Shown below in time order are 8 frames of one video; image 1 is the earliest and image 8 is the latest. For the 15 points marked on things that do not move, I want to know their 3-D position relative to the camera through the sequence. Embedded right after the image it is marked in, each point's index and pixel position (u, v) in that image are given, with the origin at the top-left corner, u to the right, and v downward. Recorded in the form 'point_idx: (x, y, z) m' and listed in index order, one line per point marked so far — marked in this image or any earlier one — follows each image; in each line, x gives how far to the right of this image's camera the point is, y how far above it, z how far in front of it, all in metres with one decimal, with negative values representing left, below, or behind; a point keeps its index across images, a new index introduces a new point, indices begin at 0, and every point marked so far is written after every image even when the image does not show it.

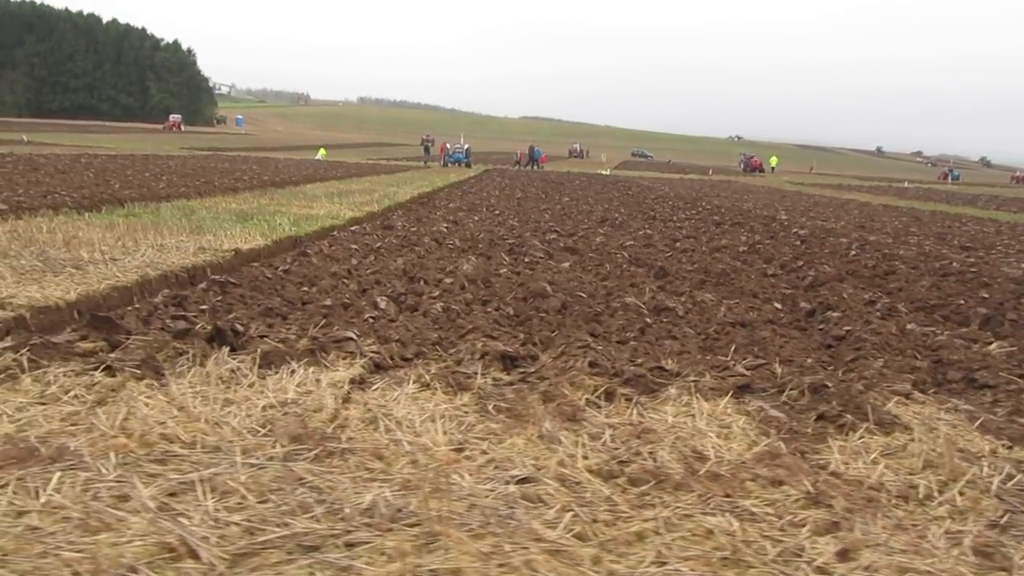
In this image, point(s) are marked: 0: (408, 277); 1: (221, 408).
0: (-0.8, +0.1, +8.5) m
1: (-1.0, -0.4, +3.7) m
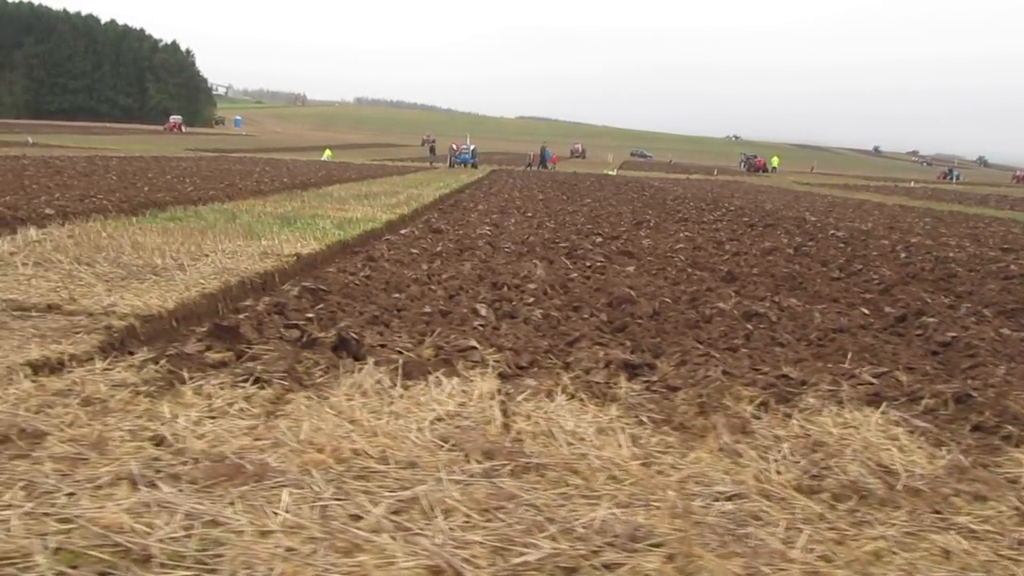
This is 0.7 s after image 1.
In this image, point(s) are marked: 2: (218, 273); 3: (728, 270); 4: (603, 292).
0: (-0.2, 0.0, +8.5) m
1: (-0.4, -0.5, +3.7) m
2: (-2.5, +0.1, +8.6) m
3: (+2.4, +0.2, +11.1) m
4: (+0.8, 0.0, +8.4) m
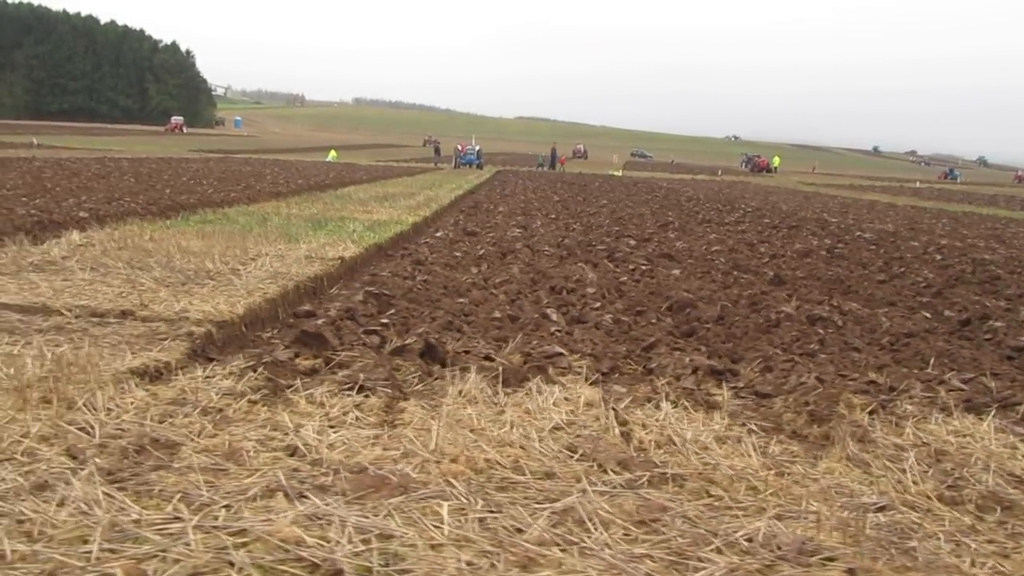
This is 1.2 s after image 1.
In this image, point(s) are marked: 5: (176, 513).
0: (+0.3, 0.0, +8.4) m
1: (0.0, -0.5, +3.6) m
2: (-2.0, +0.1, +8.6) m
3: (+2.9, +0.2, +11.1) m
4: (+1.2, -0.1, +8.3) m
5: (-0.9, -0.6, +2.6) m
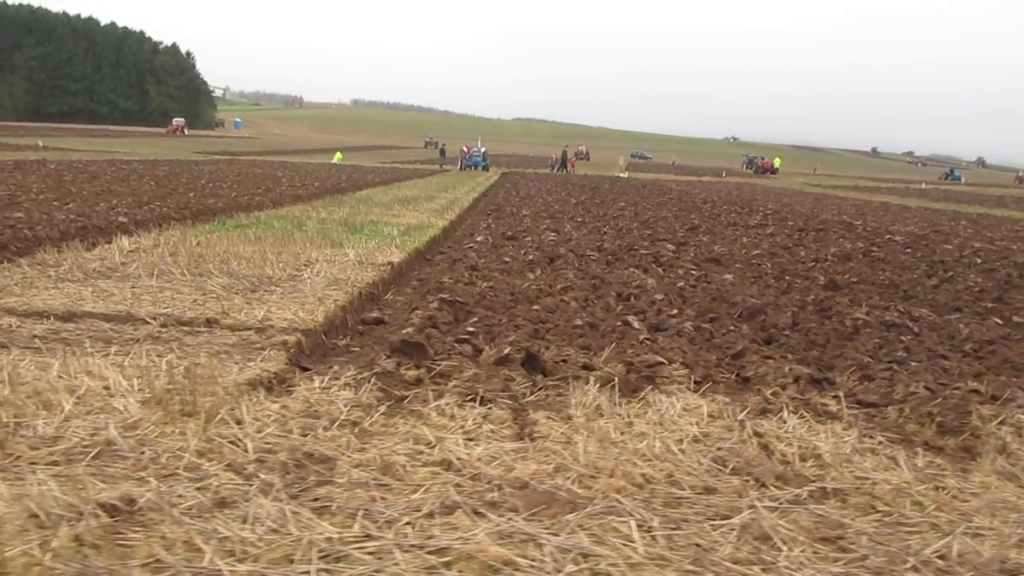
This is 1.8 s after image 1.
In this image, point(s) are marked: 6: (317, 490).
0: (+0.8, 0.0, +8.4) m
1: (+0.5, -0.5, +3.6) m
2: (-1.5, 0.0, +8.6) m
3: (+3.4, +0.1, +11.0) m
4: (+1.7, -0.1, +8.3) m
5: (-0.4, -0.6, +2.6) m
6: (-0.6, -0.6, +2.9) m
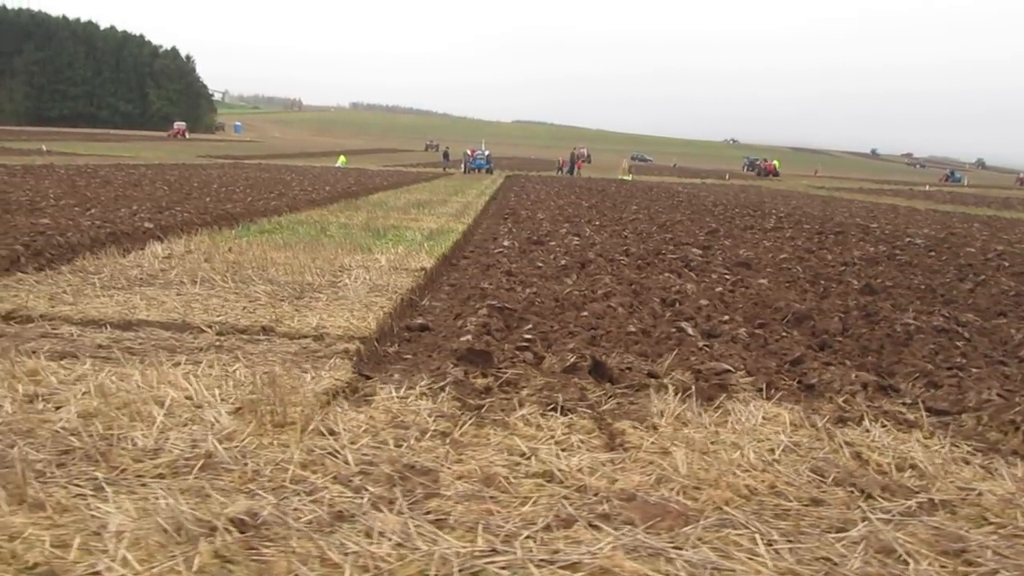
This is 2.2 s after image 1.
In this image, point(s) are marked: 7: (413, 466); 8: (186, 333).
0: (+1.2, -0.1, +8.4) m
1: (+0.8, -0.6, +3.6) m
2: (-1.1, 0.0, +8.6) m
3: (+3.8, +0.1, +11.0) m
4: (+2.1, -0.1, +8.3) m
5: (-0.1, -0.7, +2.6) m
6: (-0.2, -0.6, +2.9) m
7: (-0.3, -0.6, +3.2) m
8: (-1.8, -0.3, +5.7) m
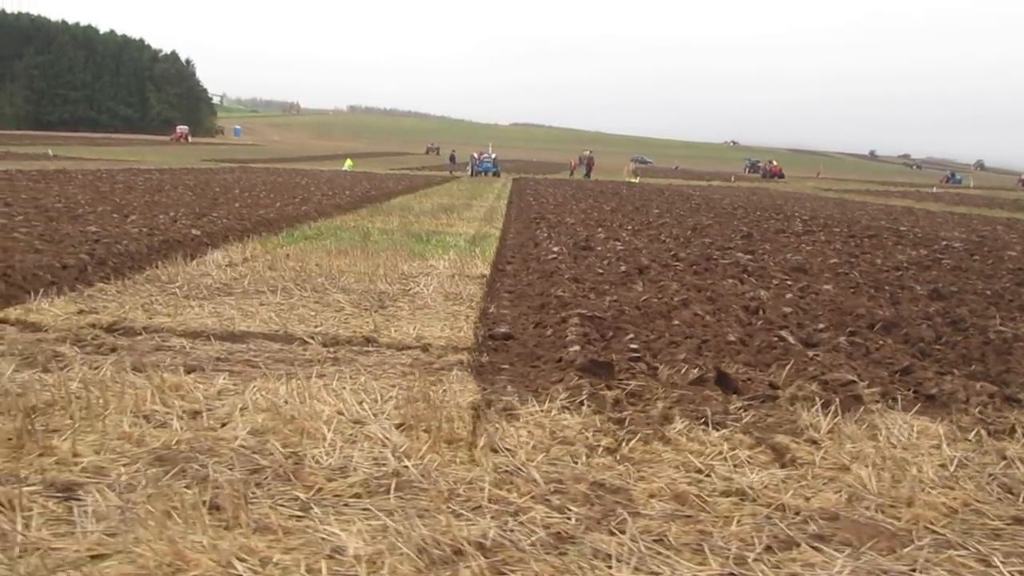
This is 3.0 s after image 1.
0: (+1.8, -0.1, +8.3) m
1: (+1.4, -0.6, +3.6) m
2: (-0.5, -0.1, +8.5) m
3: (+4.4, 0.0, +10.9) m
4: (+2.7, -0.2, +8.2) m
5: (+0.5, -0.7, +2.5) m
6: (+0.4, -0.7, +2.9) m
7: (+0.3, -0.6, +3.2) m
8: (-1.2, -0.3, +5.7) m
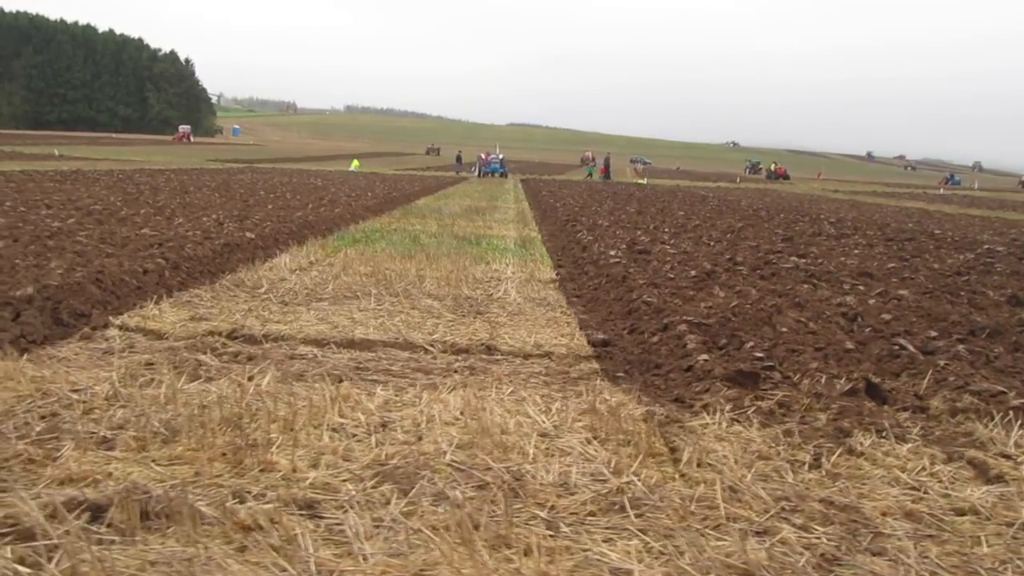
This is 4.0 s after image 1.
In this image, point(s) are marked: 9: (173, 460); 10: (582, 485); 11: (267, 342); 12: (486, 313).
0: (+2.5, -0.2, +8.3) m
1: (+2.1, -0.7, +3.5) m
2: (+0.2, -0.1, +8.5) m
3: (+5.2, -0.1, +10.8) m
4: (+3.5, -0.3, +8.1) m
5: (+1.2, -0.7, +2.5) m
6: (+1.0, -0.7, +2.8) m
7: (+1.0, -0.7, +3.1) m
8: (-0.5, -0.4, +5.7) m
9: (-1.0, -0.5, +3.1) m
10: (+0.2, -0.6, +3.2) m
11: (-1.4, -0.3, +5.7) m
12: (-0.2, -0.2, +7.6) m
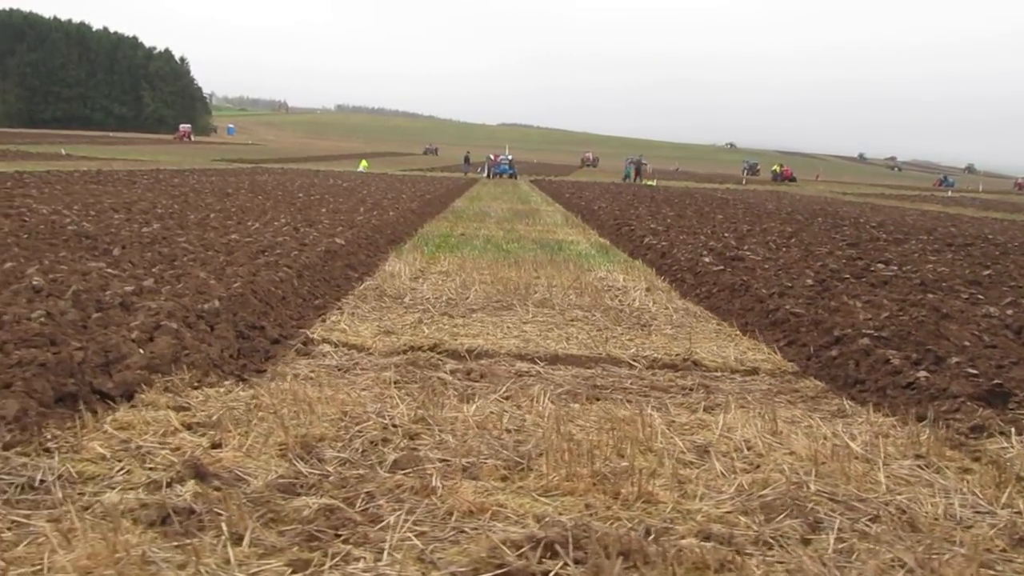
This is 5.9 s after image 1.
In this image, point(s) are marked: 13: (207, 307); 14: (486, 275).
0: (+3.7, -0.3, +8.2) m
1: (+3.3, -0.8, +3.4) m
2: (+1.5, -0.2, +8.4) m
3: (+6.4, -0.2, +10.7) m
4: (+4.7, -0.4, +8.0) m
5: (+2.4, -0.8, +2.4) m
6: (+2.2, -0.8, +2.7) m
7: (+2.1, -0.7, +3.1) m
8: (+0.7, -0.4, +5.6) m
9: (+0.1, -0.6, +3.1) m
10: (+1.4, -0.7, +3.1) m
11: (-0.2, -0.4, +5.7) m
12: (+1.0, -0.3, +7.5) m
13: (-2.0, -0.1, +6.5) m
14: (-0.3, +0.1, +10.7) m
